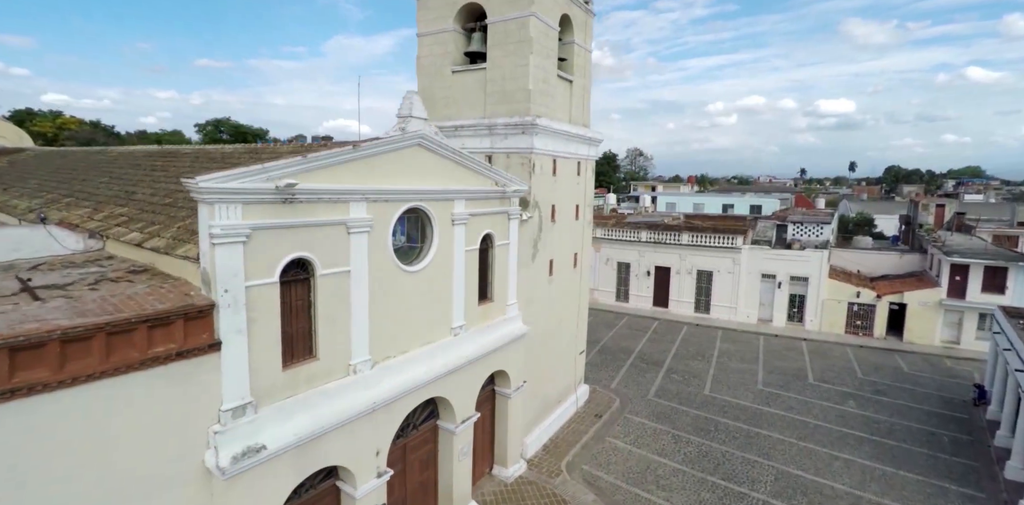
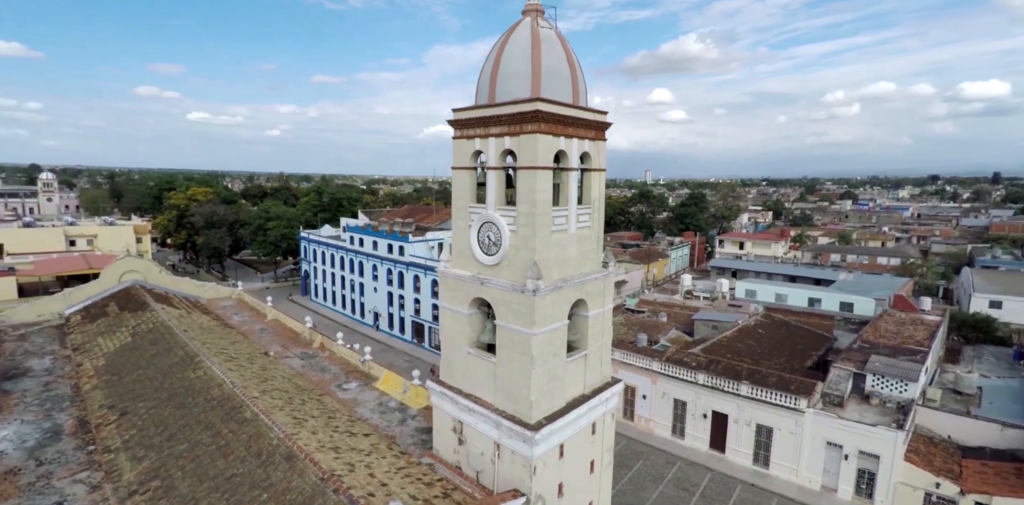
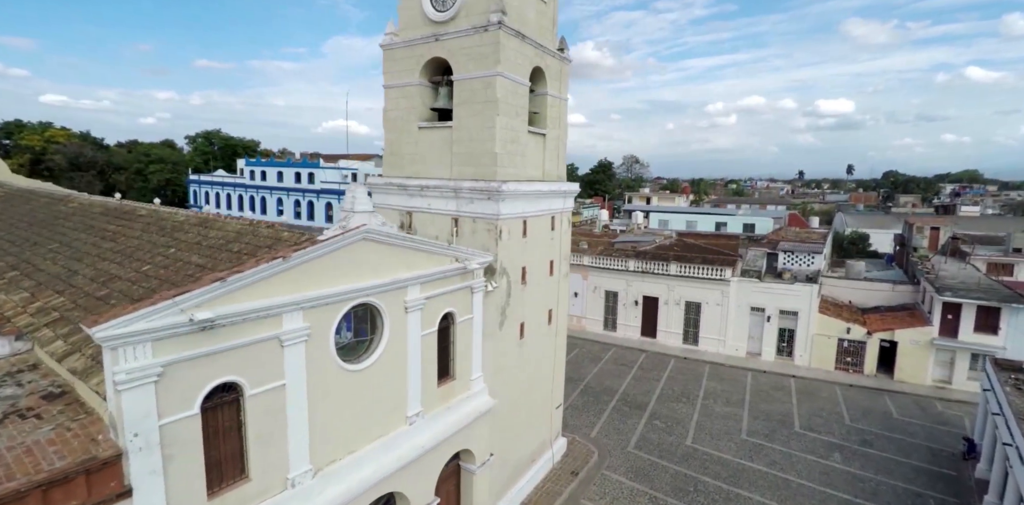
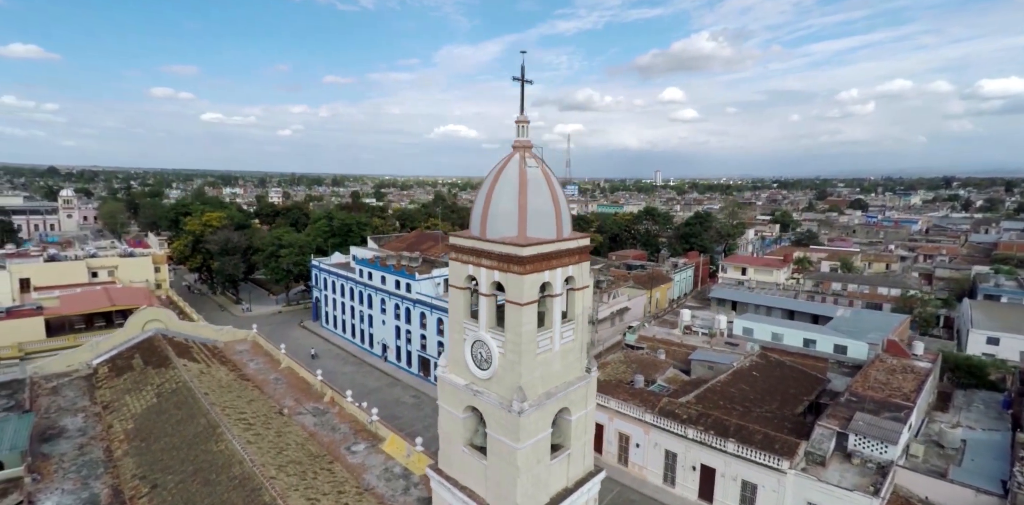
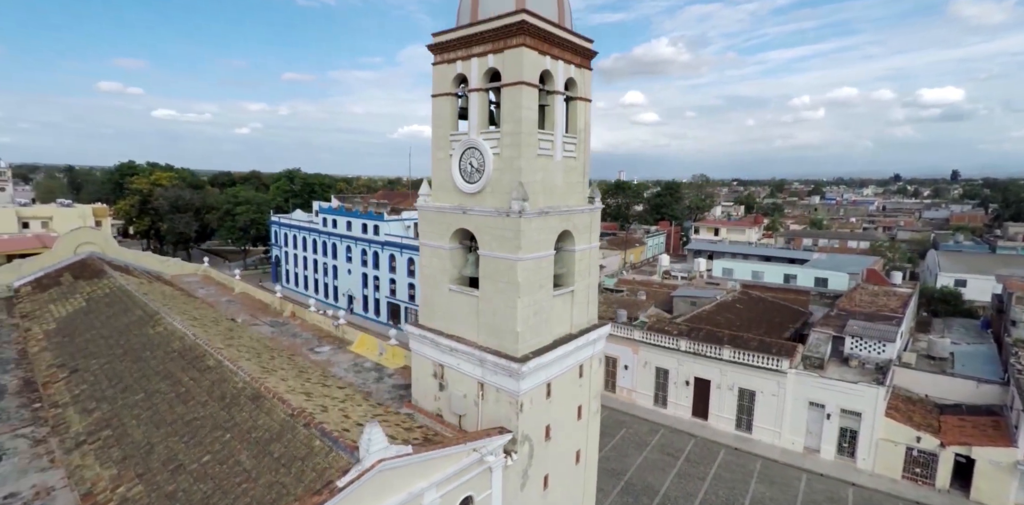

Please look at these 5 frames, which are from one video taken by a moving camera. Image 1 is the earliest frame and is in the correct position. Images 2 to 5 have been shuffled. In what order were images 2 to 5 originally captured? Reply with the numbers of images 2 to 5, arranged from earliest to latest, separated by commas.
3, 5, 2, 4
